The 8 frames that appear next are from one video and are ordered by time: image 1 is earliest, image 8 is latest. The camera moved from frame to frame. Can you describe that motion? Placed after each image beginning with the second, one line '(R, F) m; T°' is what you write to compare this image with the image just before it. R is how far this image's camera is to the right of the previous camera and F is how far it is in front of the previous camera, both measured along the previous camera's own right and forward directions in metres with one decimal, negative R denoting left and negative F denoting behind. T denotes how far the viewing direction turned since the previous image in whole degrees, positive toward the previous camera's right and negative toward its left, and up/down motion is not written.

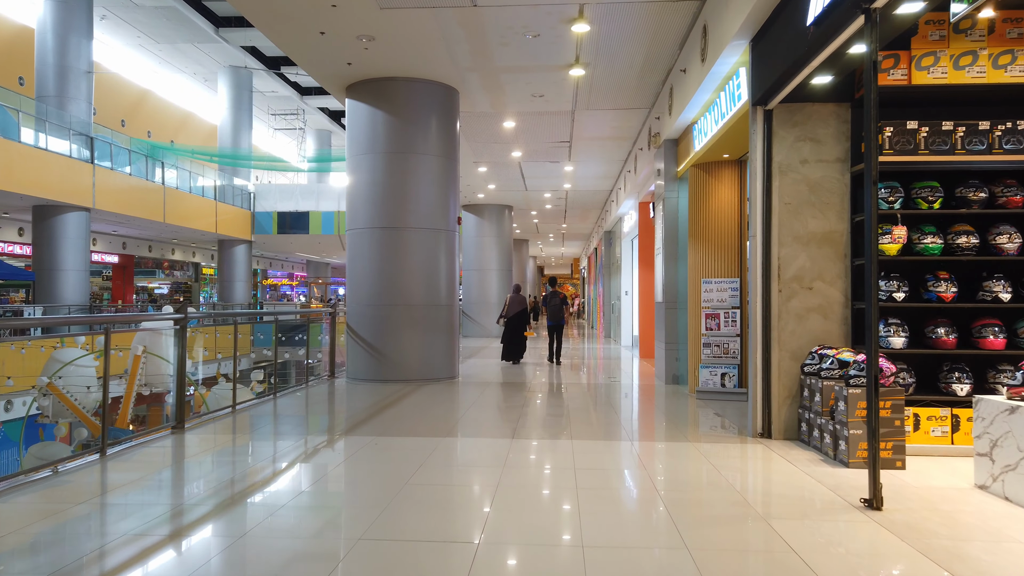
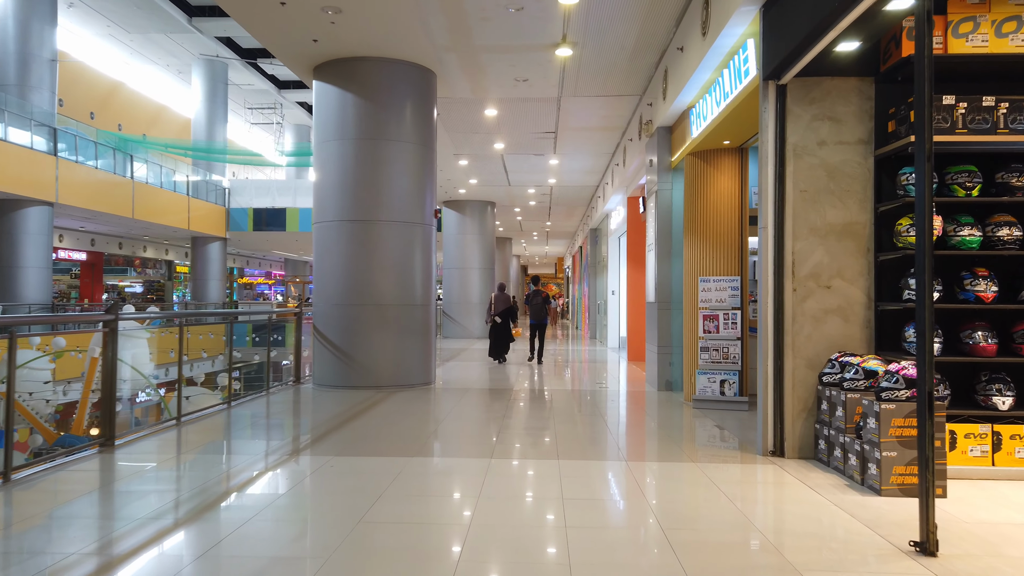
(0.0, +0.6) m; +1°
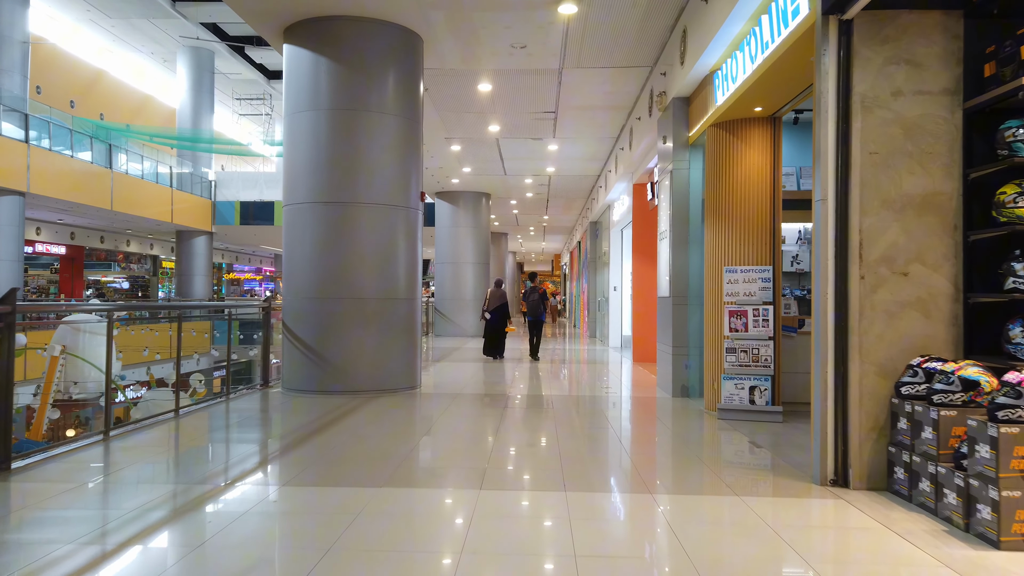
(0.0, +0.8) m; 0°
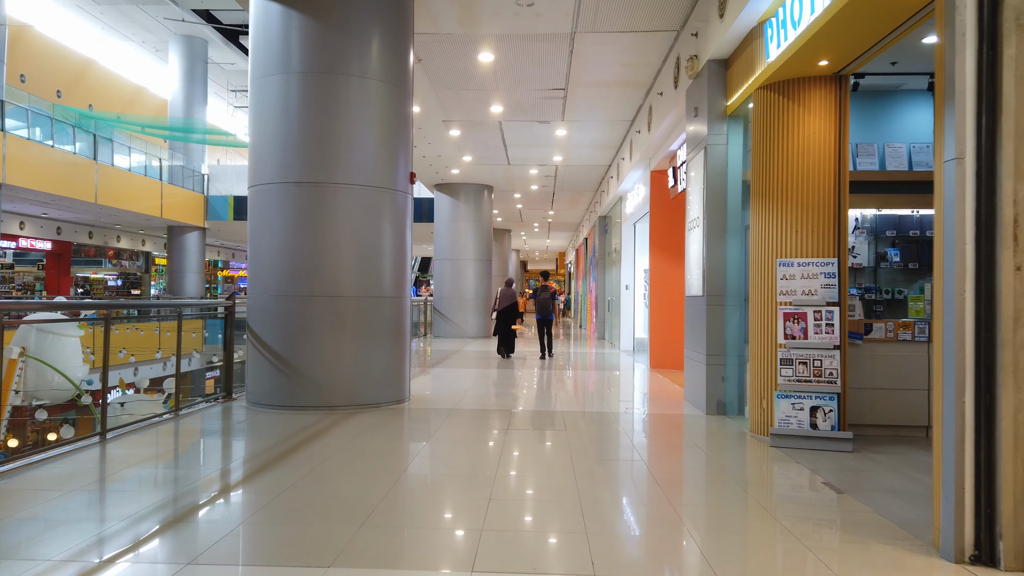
(0.0, +0.9) m; 0°
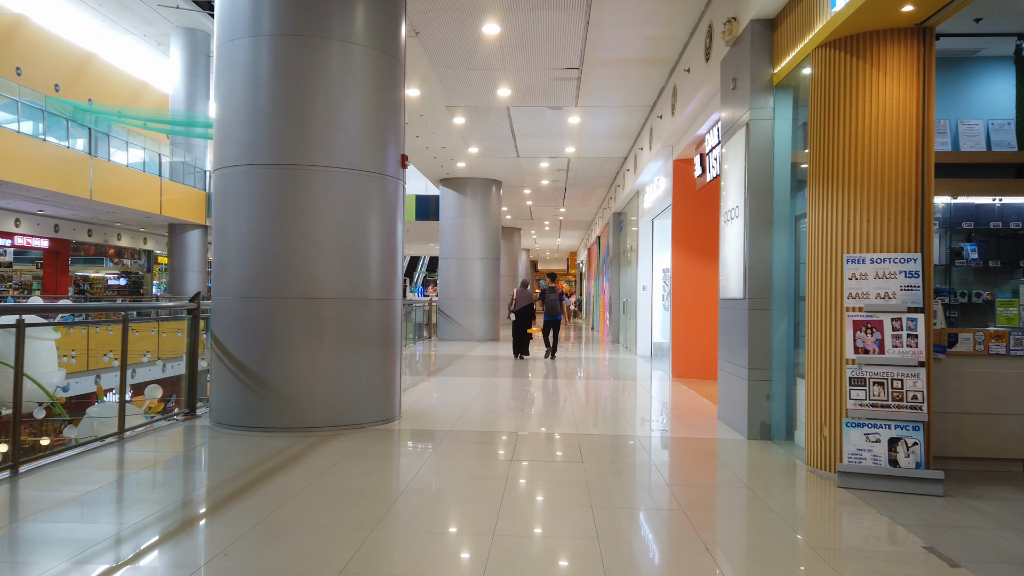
(0.0, +0.8) m; -1°
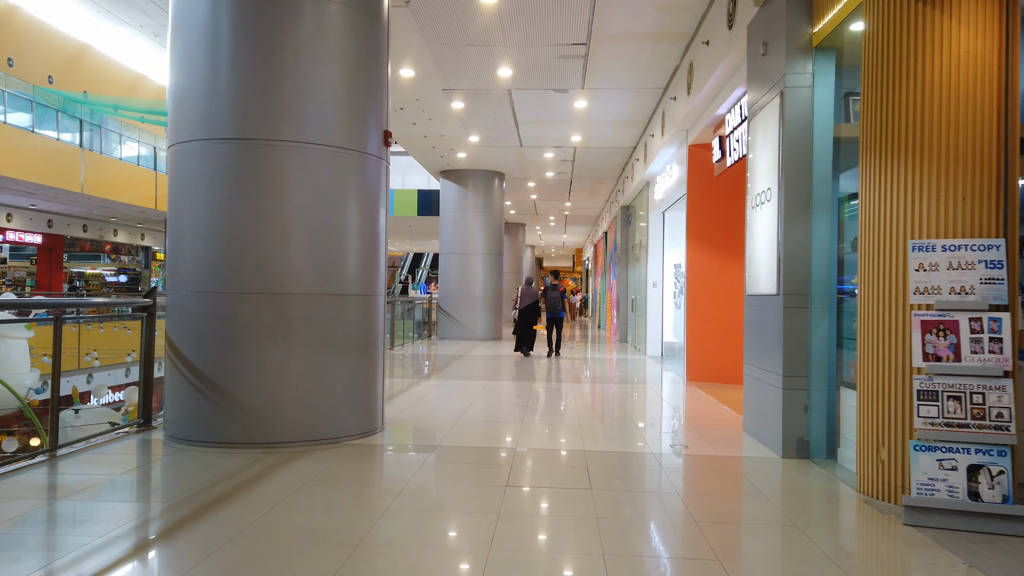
(0.0, +0.6) m; 0°
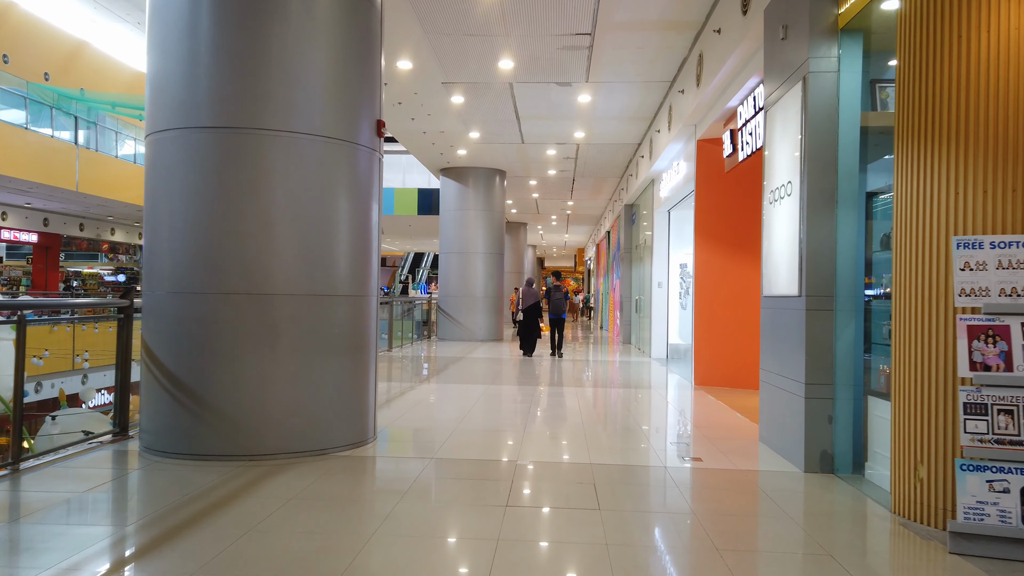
(0.0, +0.3) m; 0°
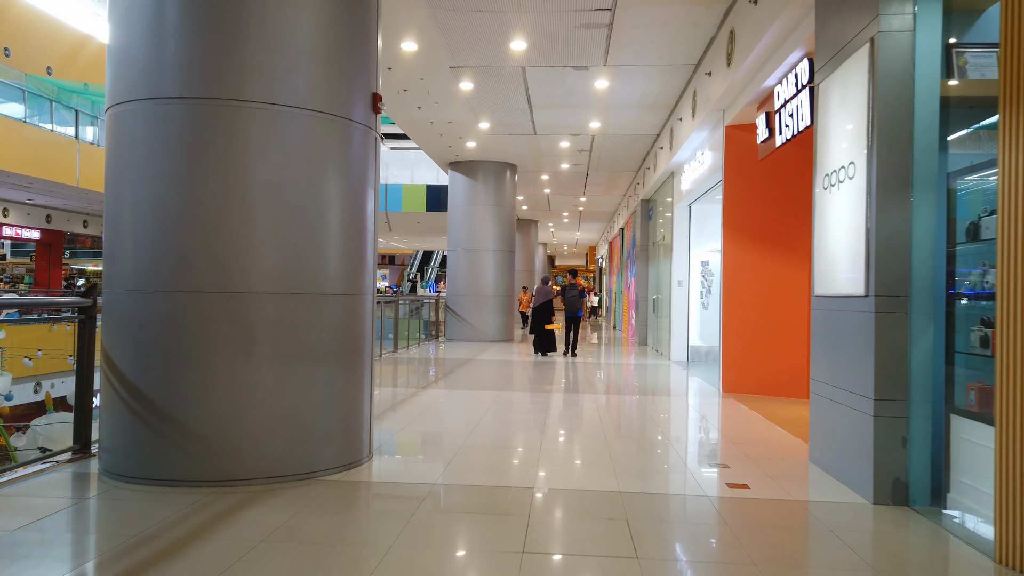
(0.0, +0.5) m; -1°
